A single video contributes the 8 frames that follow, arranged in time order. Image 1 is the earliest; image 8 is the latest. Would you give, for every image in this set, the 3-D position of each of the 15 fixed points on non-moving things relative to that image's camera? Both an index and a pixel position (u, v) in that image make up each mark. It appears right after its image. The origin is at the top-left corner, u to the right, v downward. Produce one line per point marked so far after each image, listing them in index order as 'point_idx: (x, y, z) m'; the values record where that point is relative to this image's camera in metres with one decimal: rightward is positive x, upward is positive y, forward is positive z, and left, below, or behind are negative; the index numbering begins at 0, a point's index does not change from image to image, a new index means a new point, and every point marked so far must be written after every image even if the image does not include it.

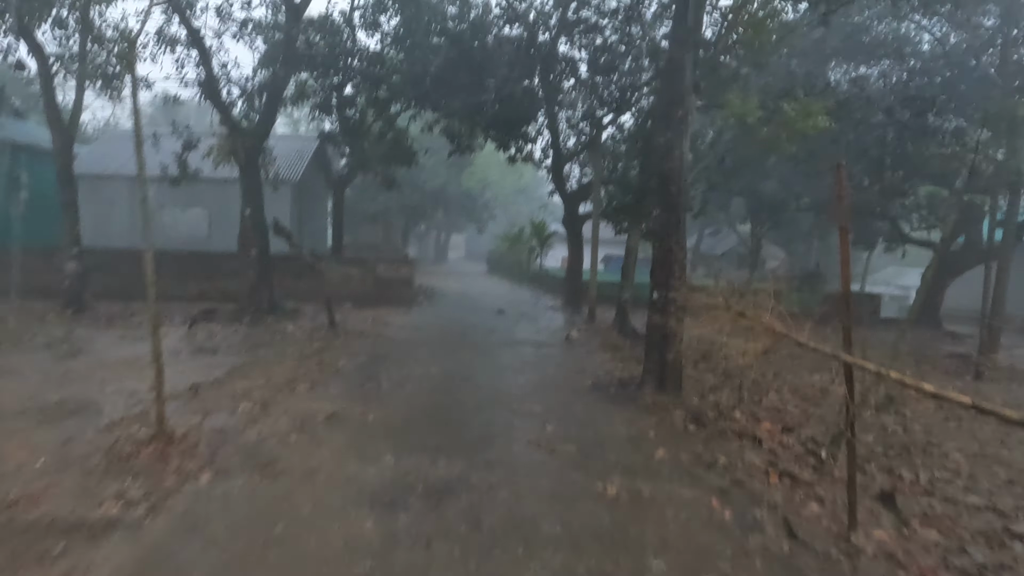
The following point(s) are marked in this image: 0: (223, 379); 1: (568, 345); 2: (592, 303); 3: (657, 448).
0: (-3.5, -1.1, +8.2) m
1: (+1.0, -1.0, +11.7) m
2: (+2.0, -0.4, +17.2) m
3: (+1.3, -1.4, +5.9) m
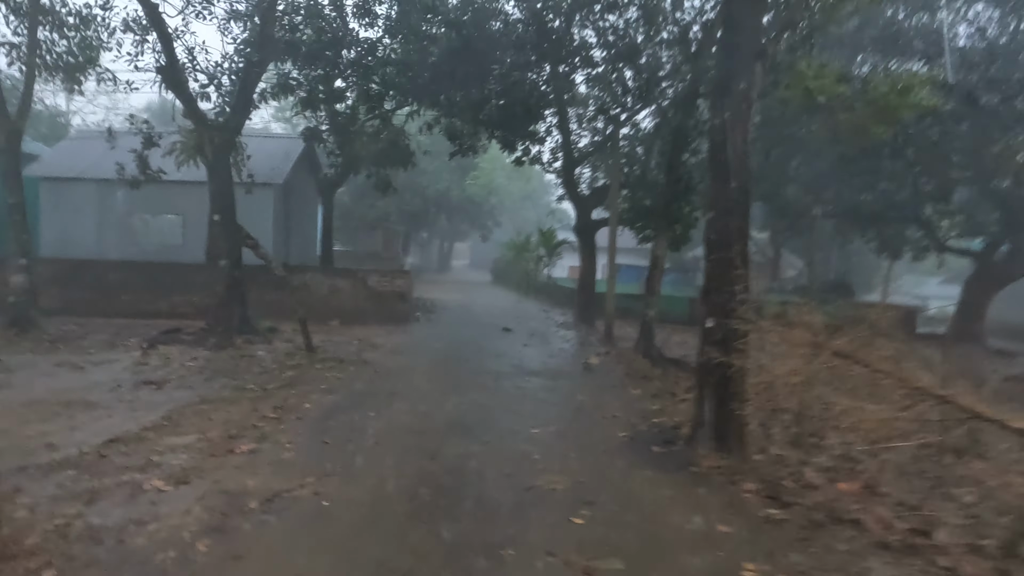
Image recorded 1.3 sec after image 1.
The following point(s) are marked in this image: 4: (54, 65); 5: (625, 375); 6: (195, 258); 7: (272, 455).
0: (-3.4, -1.3, +6.3) m
1: (+1.1, -1.3, +9.8) m
2: (+2.2, -0.8, +15.3) m
3: (+1.4, -1.6, +4.0) m
4: (-9.2, +4.5, +13.6) m
5: (+1.7, -1.3, +9.9) m
6: (-7.9, +0.7, +16.5) m
7: (-2.0, -1.4, +5.6) m
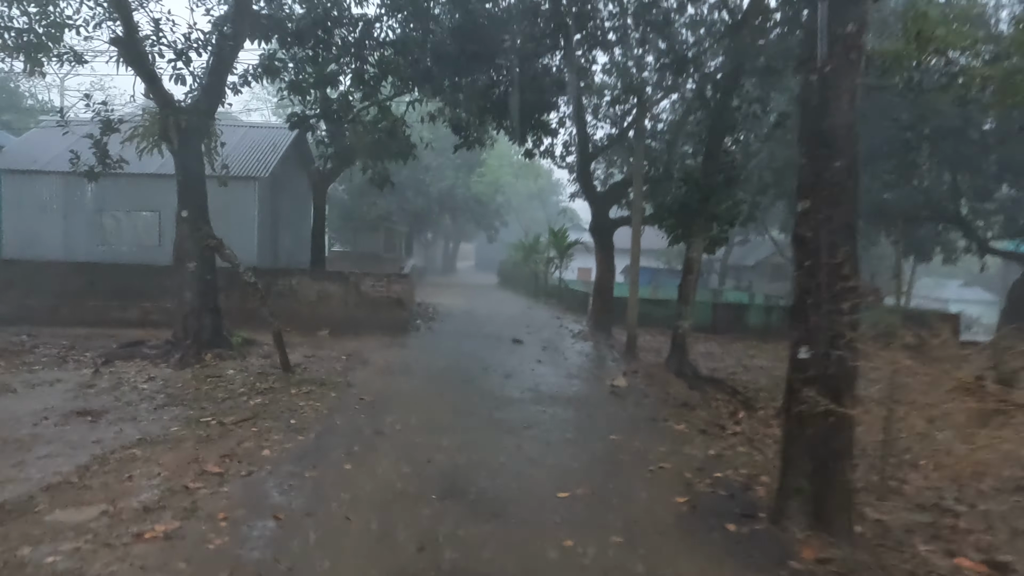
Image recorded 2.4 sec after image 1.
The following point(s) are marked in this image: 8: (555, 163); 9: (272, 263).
0: (-3.3, -1.5, +4.7) m
1: (+1.3, -1.4, +8.2) m
2: (+2.4, -0.9, +13.7) m
3: (+1.5, -1.7, +2.3) m
4: (-9.0, +4.4, +12.0) m
5: (+1.9, -1.4, +8.2) m
6: (-7.7, +0.6, +14.9) m
7: (-1.9, -1.5, +3.9) m
8: (+1.3, +3.7, +19.7) m
9: (-5.8, +0.6, +16.2) m
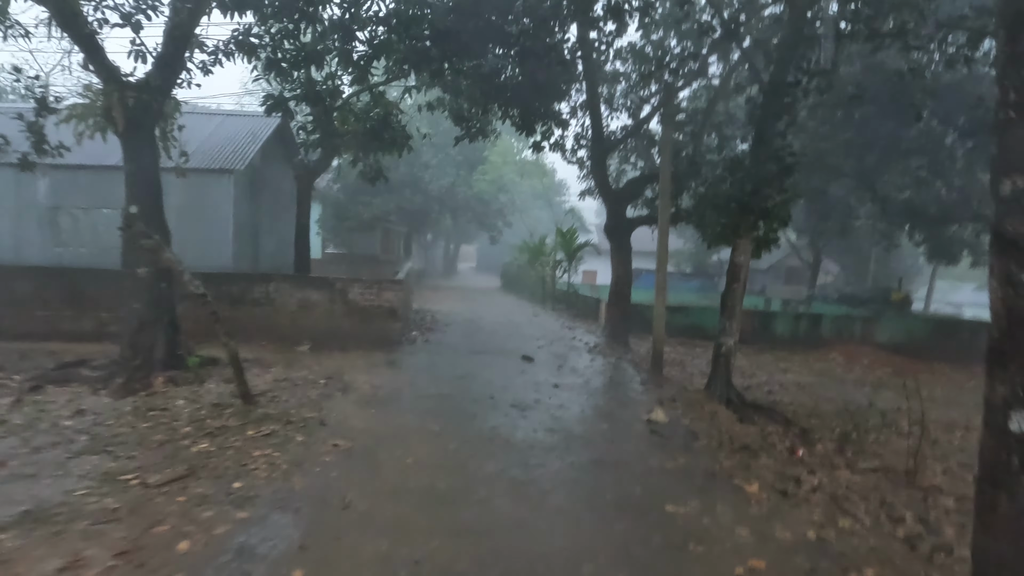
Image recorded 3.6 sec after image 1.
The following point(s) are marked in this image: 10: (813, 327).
0: (-3.2, -1.6, +3.0) m
1: (+1.4, -1.5, +6.4) m
2: (+2.6, -1.0, +11.9) m
3: (+1.6, -1.9, +0.6) m
4: (-8.9, +4.3, +10.3) m
5: (+2.0, -1.6, +6.5) m
6: (-7.5, +0.5, +13.2) m
7: (-1.7, -1.6, +2.2) m
8: (+1.4, +3.5, +18.0) m
9: (-5.7, +0.5, +14.5) m
10: (+8.7, -1.1, +19.2) m
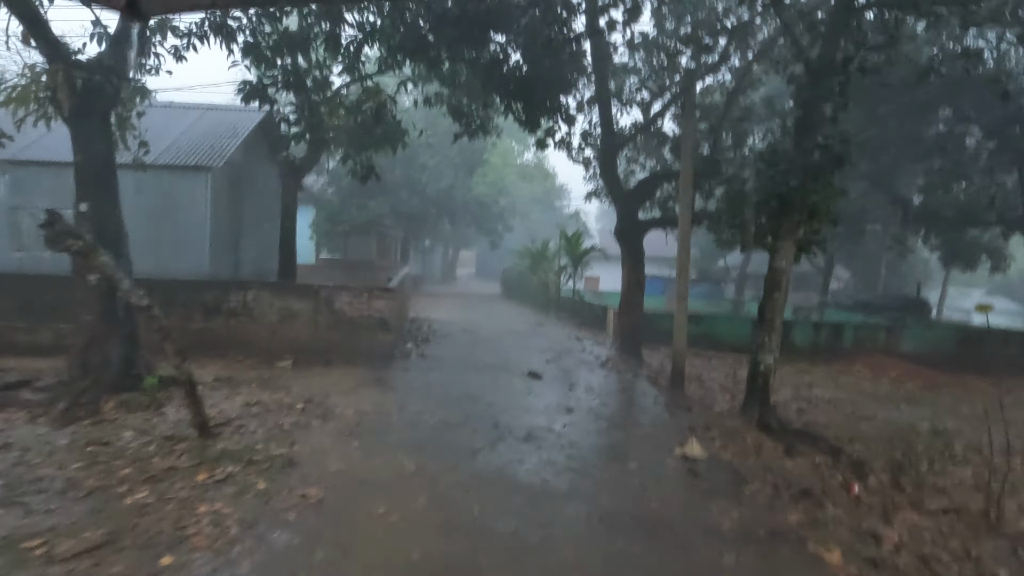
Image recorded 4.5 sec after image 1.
0: (-3.1, -1.6, +1.8) m
1: (+1.5, -1.6, +5.3) m
2: (+2.7, -1.2, +10.8) m
3: (+1.7, -1.9, -0.6) m
4: (-8.8, +4.2, +9.2) m
5: (+2.1, -1.7, +5.4) m
6: (-7.4, +0.3, +12.0) m
7: (-1.6, -1.7, +1.0) m
8: (+1.5, +3.3, +16.9) m
9: (-5.6, +0.3, +13.4) m
10: (+8.7, -1.3, +18.1) m
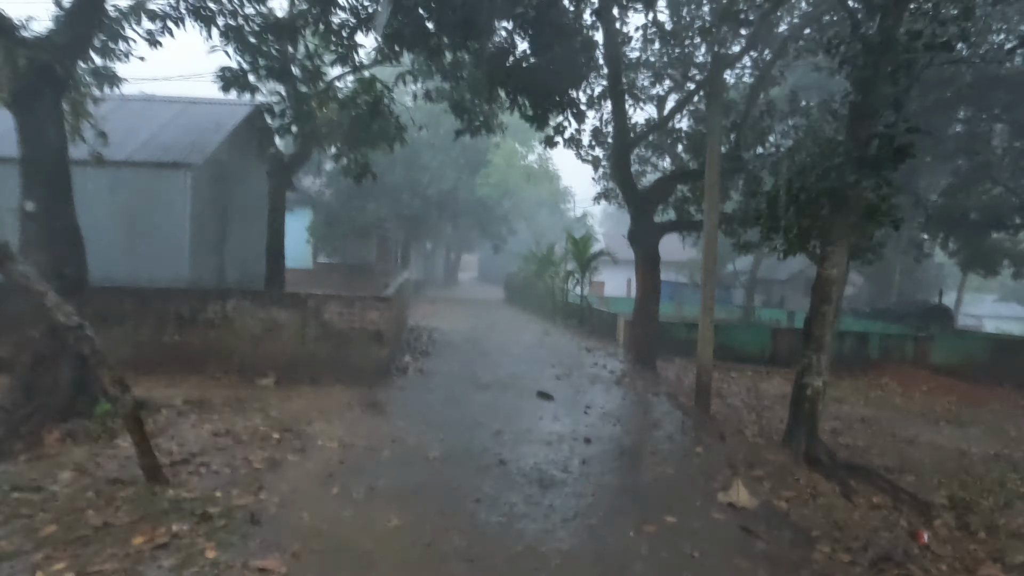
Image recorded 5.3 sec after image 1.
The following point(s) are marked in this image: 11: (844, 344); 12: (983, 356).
0: (-3.0, -1.7, +0.8) m
1: (+1.6, -1.7, +4.2) m
2: (+2.8, -1.3, +9.7) m
3: (+1.8, -2.0, -1.6) m
4: (-8.7, +4.0, +8.2) m
5: (+2.2, -1.8, +4.3) m
6: (-7.3, +0.2, +11.0) m
7: (-1.6, -1.8, 0.0) m
8: (+1.6, +3.2, +15.9) m
9: (-5.5, +0.2, +12.4) m
10: (+8.9, -1.5, +17.0) m
11: (+8.5, -1.4, +16.9) m
12: (+12.0, -1.7, +17.0) m
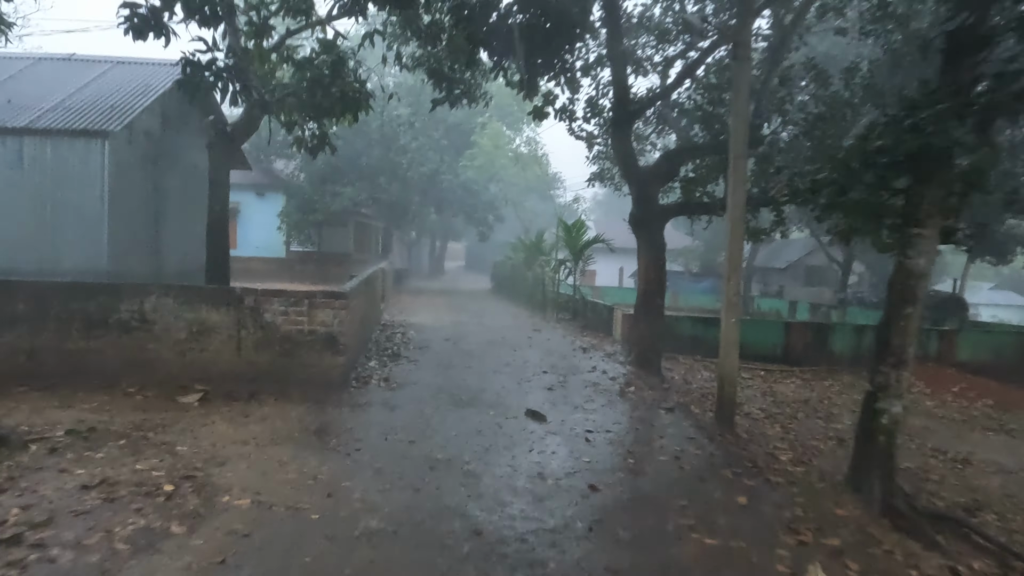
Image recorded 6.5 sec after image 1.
0: (-3.0, -1.8, -1.0) m
1: (+1.5, -1.7, +2.5) m
2: (+2.6, -1.2, +8.1) m
3: (+1.8, -2.1, -3.3) m
4: (-8.9, +4.1, +6.2) m
5: (+2.1, -1.8, +2.6) m
6: (-7.5, +0.3, +9.2) m
7: (-1.6, -1.8, -1.7) m
8: (+1.3, +3.4, +14.1) m
9: (-5.7, +0.3, +10.5) m
10: (+8.5, -1.3, +15.4) m
11: (+8.1, -1.2, +15.4) m
12: (+11.7, -1.5, +15.5) m
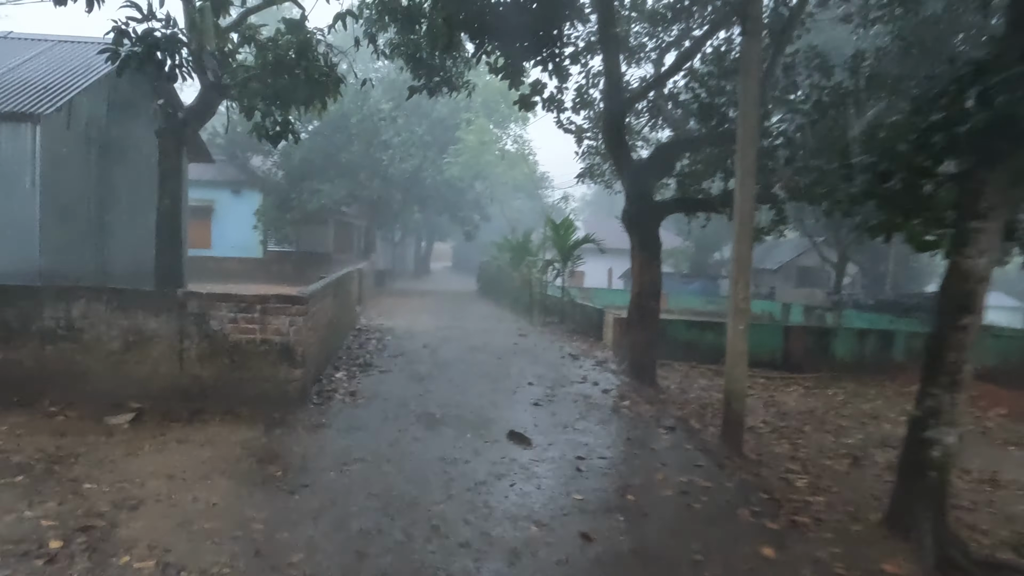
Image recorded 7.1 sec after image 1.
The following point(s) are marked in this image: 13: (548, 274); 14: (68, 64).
0: (-3.1, -1.8, -1.9) m
1: (+1.4, -1.8, +1.6) m
2: (+2.4, -1.3, +7.2) m
3: (+1.8, -2.1, -4.2) m
4: (-9.0, +4.0, +5.2) m
5: (+2.0, -1.8, +1.7) m
6: (-7.8, +0.3, +8.1) m
7: (-1.6, -1.9, -2.7) m
8: (+1.0, +3.3, +13.2) m
9: (-6.0, +0.3, +9.5) m
10: (+8.2, -1.4, +14.6) m
11: (+7.8, -1.2, +14.6) m
12: (+11.4, -1.6, +14.8) m
13: (+1.0, +0.4, +18.5) m
14: (-6.1, +3.2, +9.5) m
